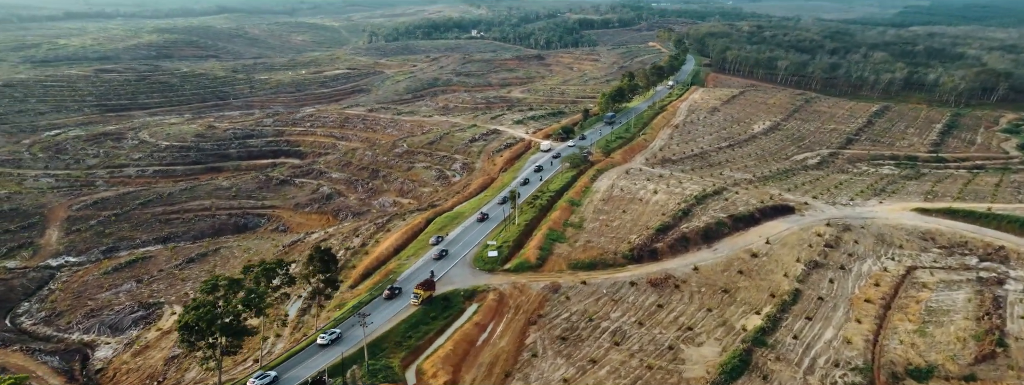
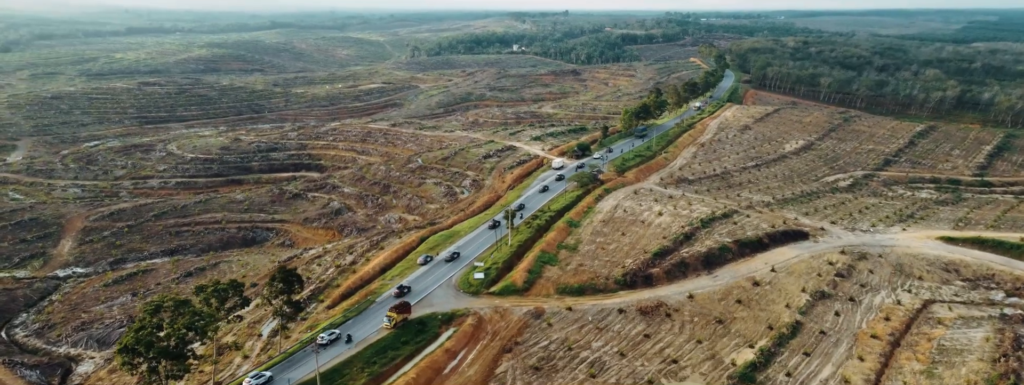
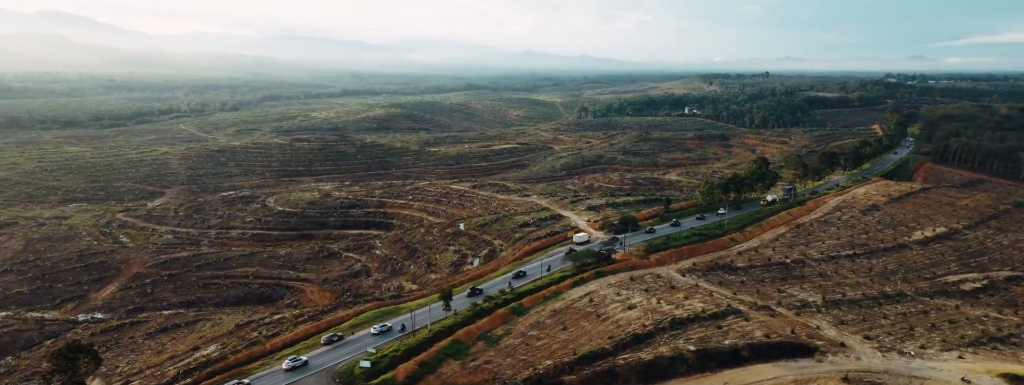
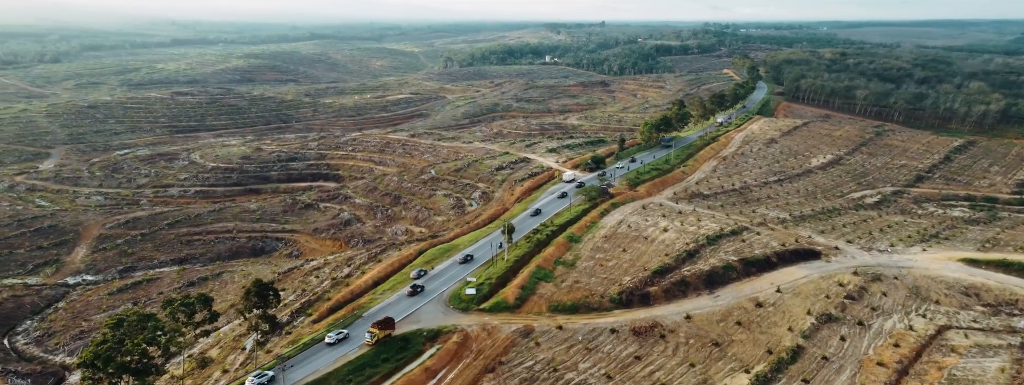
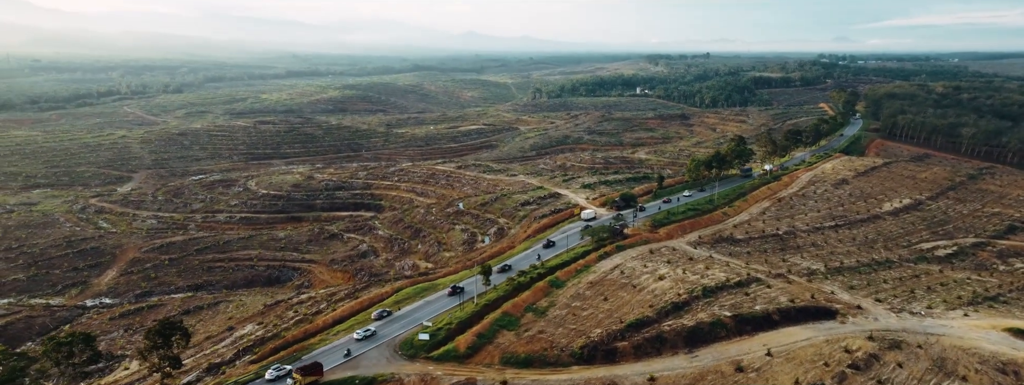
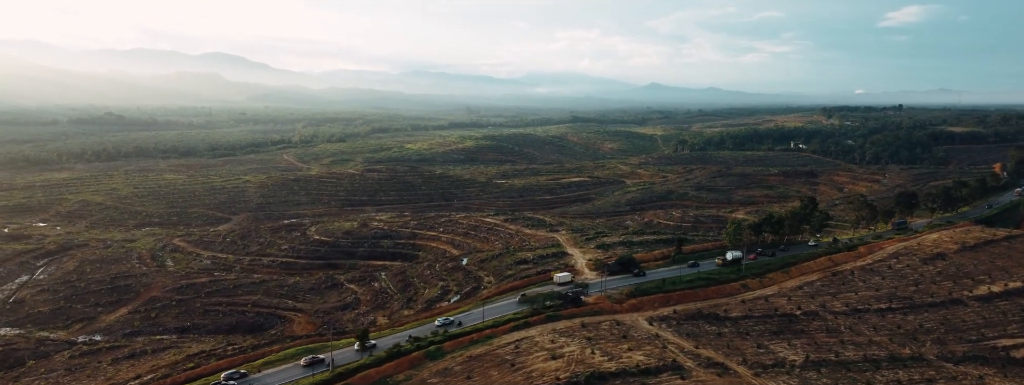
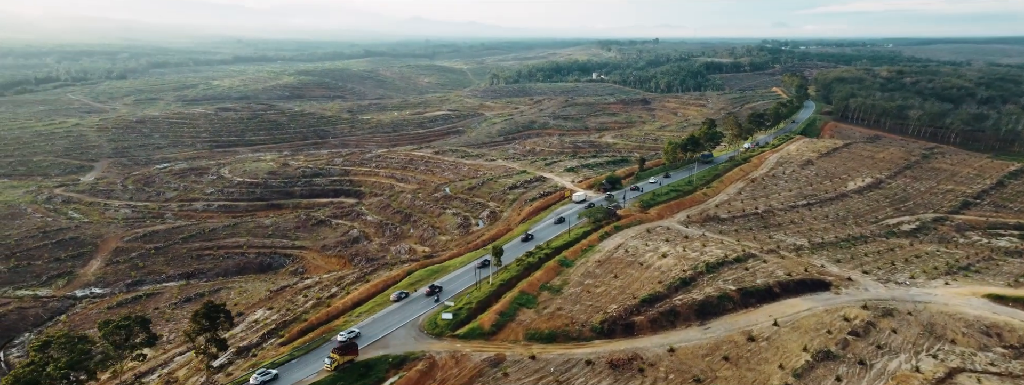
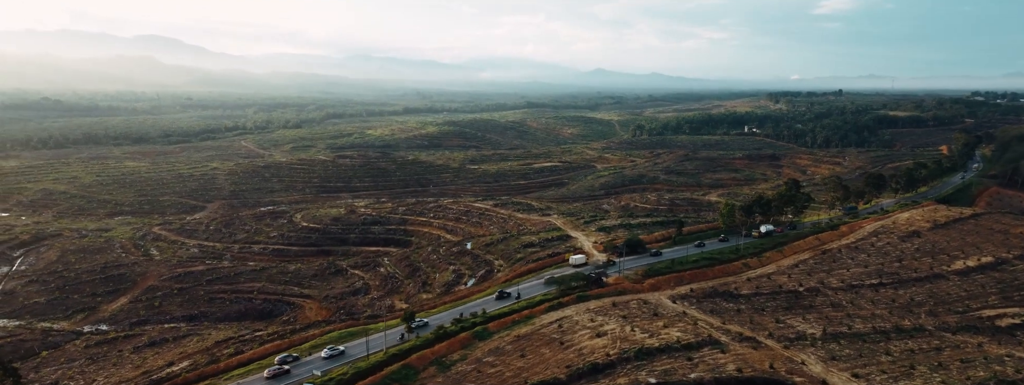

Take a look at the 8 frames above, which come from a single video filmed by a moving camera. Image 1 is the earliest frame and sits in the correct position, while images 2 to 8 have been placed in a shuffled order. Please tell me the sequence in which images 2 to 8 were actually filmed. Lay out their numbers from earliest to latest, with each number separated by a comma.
2, 4, 7, 5, 3, 8, 6
